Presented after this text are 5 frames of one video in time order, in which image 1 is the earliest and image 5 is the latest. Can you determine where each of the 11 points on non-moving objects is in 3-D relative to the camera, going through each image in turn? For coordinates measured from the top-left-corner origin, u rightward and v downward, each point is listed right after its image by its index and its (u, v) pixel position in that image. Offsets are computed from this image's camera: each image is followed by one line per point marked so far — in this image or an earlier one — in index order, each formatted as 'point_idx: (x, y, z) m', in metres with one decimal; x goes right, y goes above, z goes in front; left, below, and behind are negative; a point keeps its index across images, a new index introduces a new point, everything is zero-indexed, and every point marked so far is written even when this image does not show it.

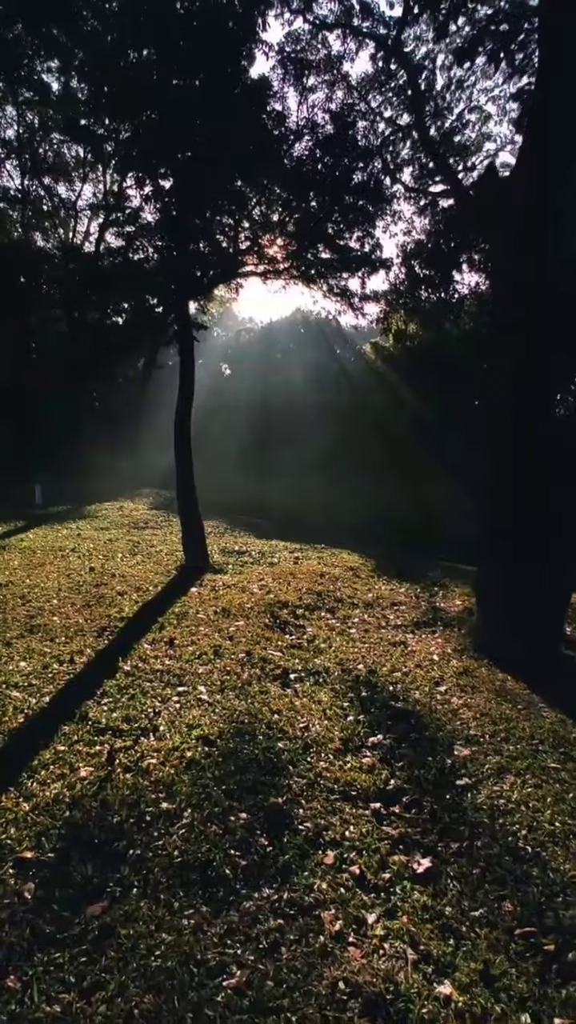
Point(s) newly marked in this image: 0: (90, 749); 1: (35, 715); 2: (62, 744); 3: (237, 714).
0: (-1.0, -1.1, +3.6) m
1: (-1.4, -1.1, +4.0) m
2: (-1.1, -1.1, +3.6) m
3: (-0.3, -1.2, +4.3) m
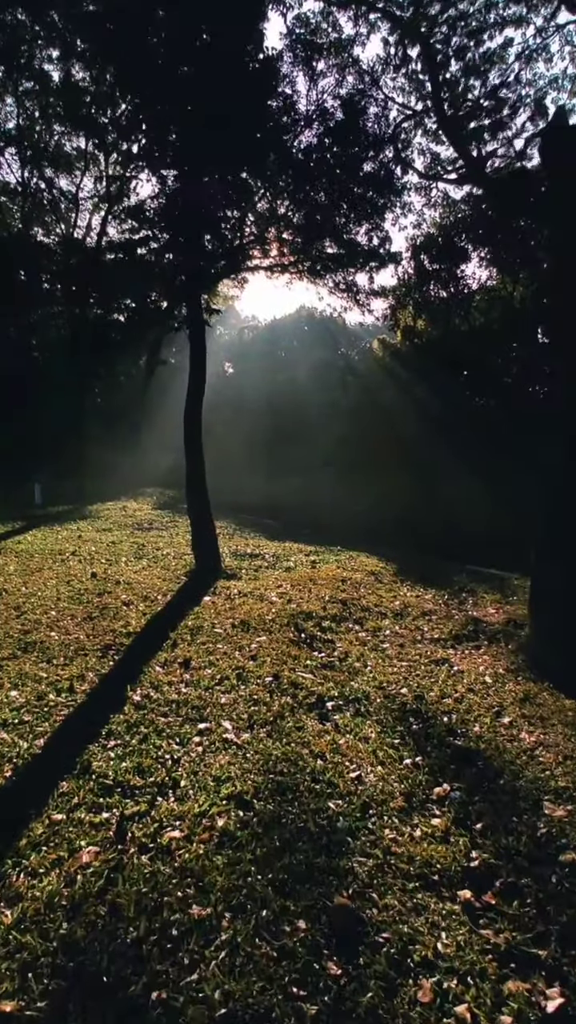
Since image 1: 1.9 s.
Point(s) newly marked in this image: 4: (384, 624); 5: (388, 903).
0: (-0.7, -1.1, +2.8) m
1: (-1.1, -1.1, +3.3) m
2: (-0.9, -1.1, +2.9) m
3: (-0.1, -1.2, +3.5) m
4: (+0.9, -1.1, +7.4) m
5: (+0.3, -1.3, +2.4) m
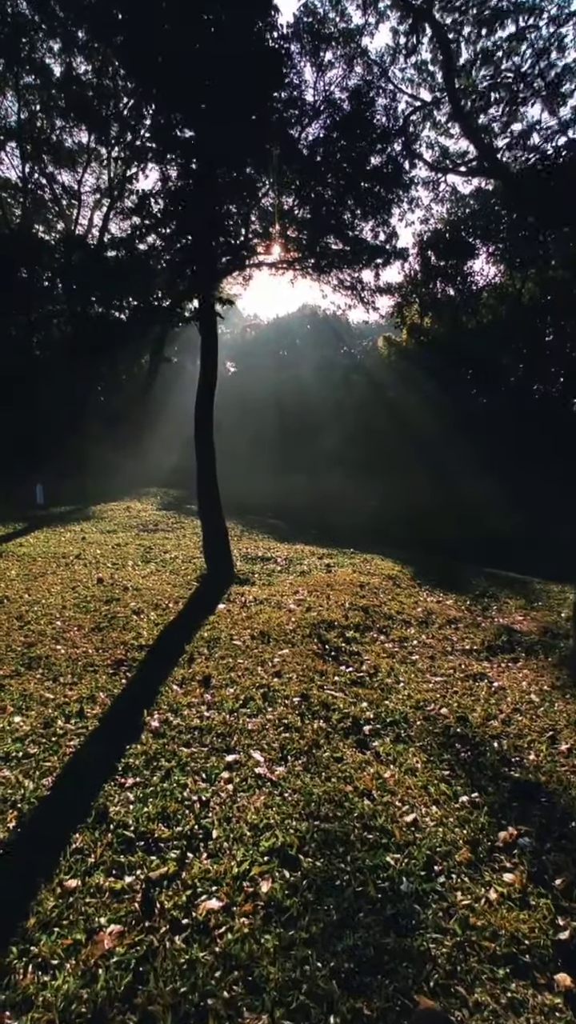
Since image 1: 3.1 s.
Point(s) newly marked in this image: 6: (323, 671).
0: (-0.5, -1.2, +2.3) m
1: (-1.0, -1.1, +2.8) m
2: (-0.7, -1.2, +2.4) m
3: (+0.1, -1.2, +3.1) m
4: (+1.1, -1.1, +6.9) m
5: (+0.5, -1.3, +2.0) m
6: (+0.2, -1.1, +5.2) m
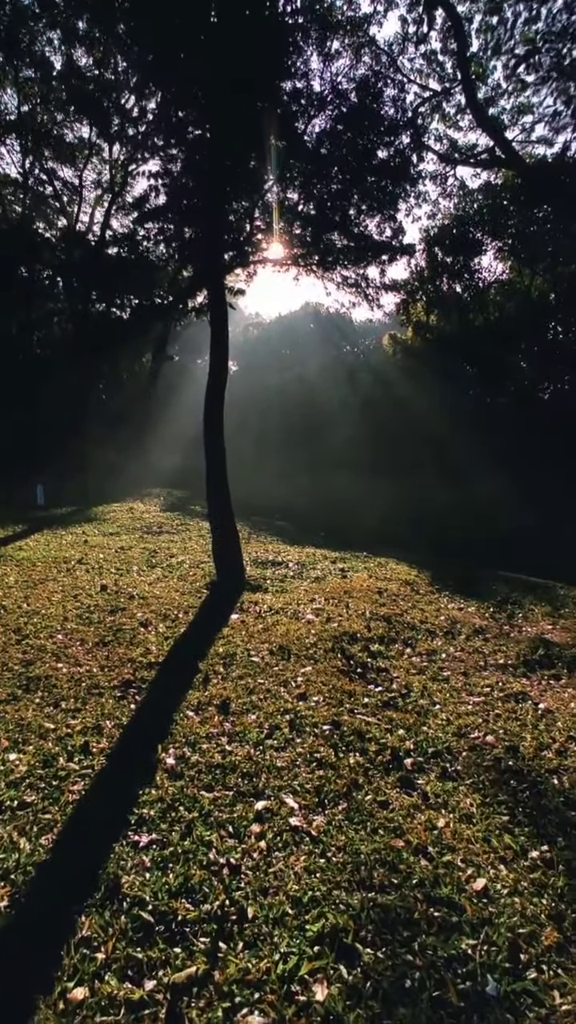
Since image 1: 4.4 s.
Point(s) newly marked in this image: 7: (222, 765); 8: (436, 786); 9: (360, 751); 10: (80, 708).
0: (-0.4, -1.2, +1.9) m
1: (-0.8, -1.2, +2.3) m
2: (-0.5, -1.2, +1.9) m
3: (+0.3, -1.2, +2.6) m
4: (+1.3, -1.2, +6.5) m
5: (+0.7, -1.3, +1.5) m
6: (+0.4, -1.1, +4.7) m
7: (-0.3, -1.1, +3.4) m
8: (+0.7, -1.3, +3.5) m
9: (+0.4, -1.2, +3.8) m
10: (-1.1, -1.1, +4.0) m
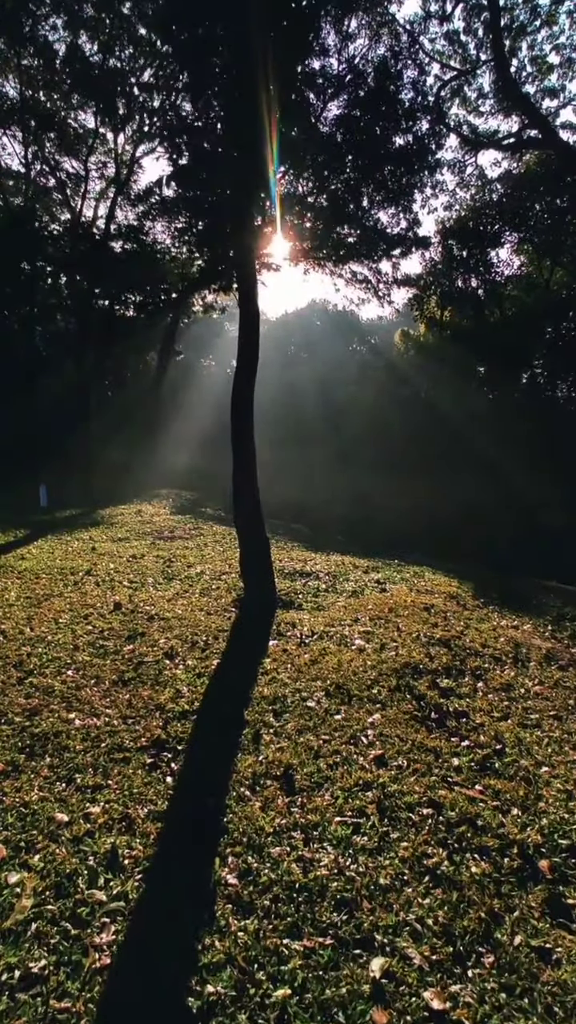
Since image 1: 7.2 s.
0: (0.0, -1.3, +0.9) m
1: (-0.5, -1.2, +1.4) m
2: (-0.2, -1.3, +1.0) m
3: (+0.6, -1.3, +1.6) m
4: (+1.6, -1.2, +5.5) m
5: (+1.0, -1.4, +0.5) m
6: (+0.8, -1.2, +3.8) m
7: (+0.1, -1.2, +2.4) m
8: (+1.0, -1.3, +2.5) m
9: (+0.7, -1.3, +2.8) m
10: (-0.8, -1.1, +3.1) m
